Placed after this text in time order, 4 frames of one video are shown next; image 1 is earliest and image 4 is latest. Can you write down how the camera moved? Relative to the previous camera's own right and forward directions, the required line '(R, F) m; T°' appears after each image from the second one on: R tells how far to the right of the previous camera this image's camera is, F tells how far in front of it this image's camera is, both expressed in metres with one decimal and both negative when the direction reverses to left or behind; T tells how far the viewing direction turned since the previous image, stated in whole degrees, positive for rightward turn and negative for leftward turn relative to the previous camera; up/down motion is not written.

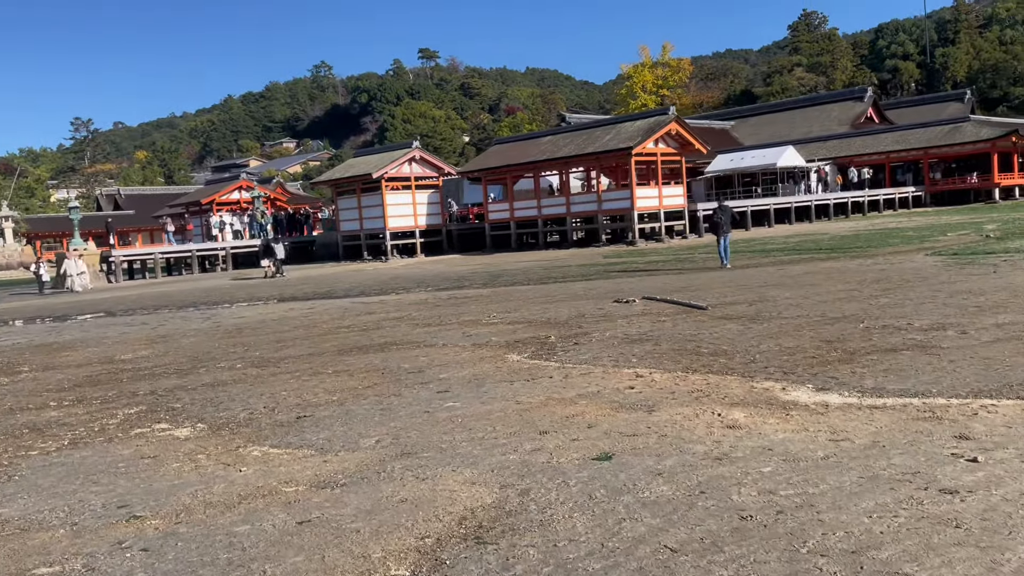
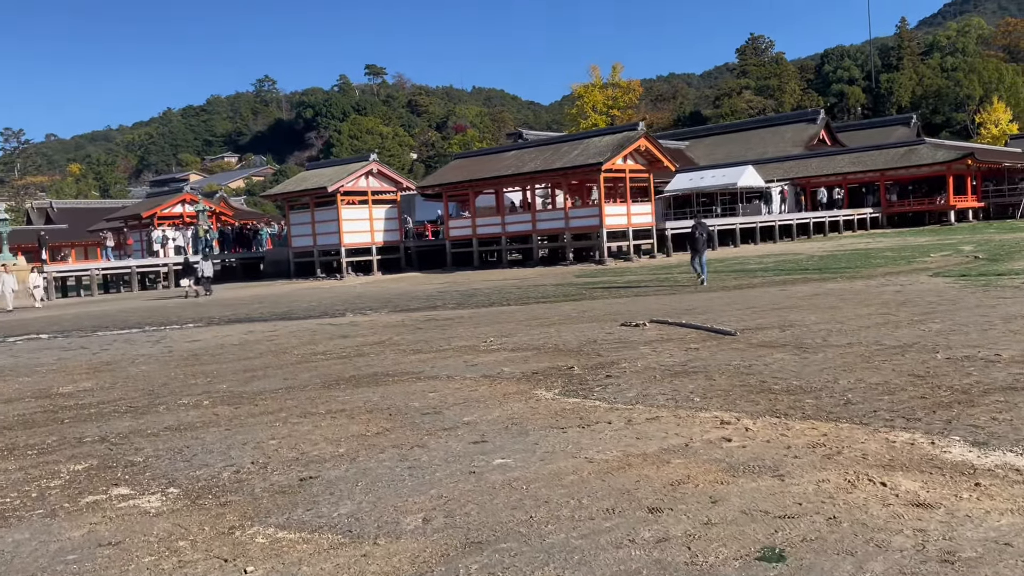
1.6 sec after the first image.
(-0.6, +1.0) m; +4°
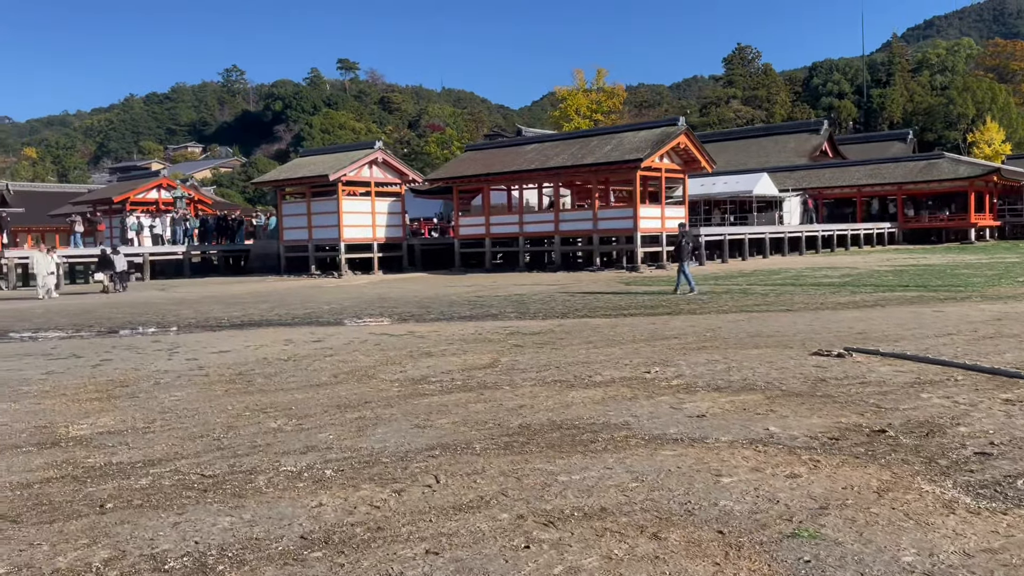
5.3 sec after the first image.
(-1.7, +2.4) m; +3°
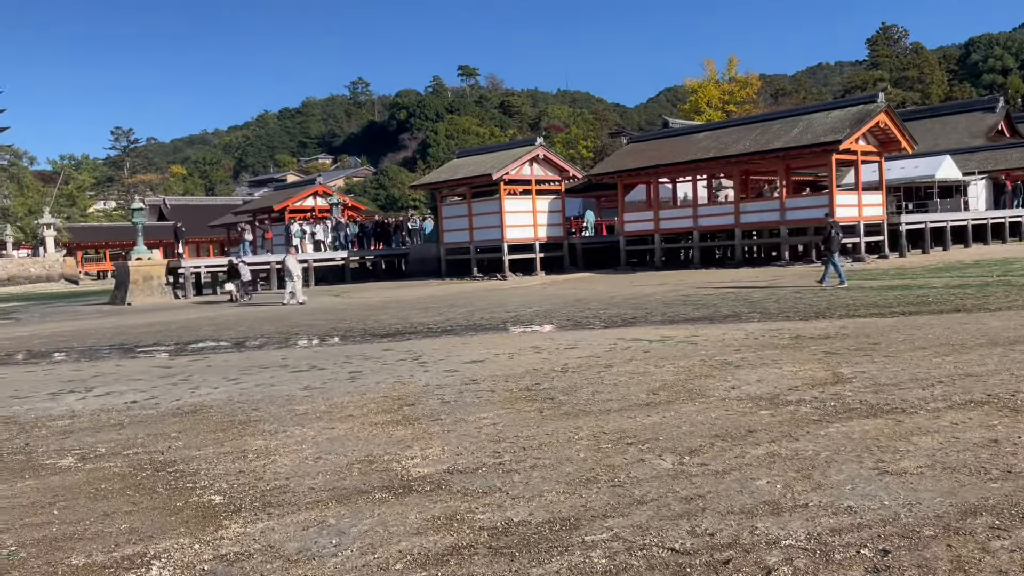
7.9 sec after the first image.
(-1.7, +1.2) m; -8°
